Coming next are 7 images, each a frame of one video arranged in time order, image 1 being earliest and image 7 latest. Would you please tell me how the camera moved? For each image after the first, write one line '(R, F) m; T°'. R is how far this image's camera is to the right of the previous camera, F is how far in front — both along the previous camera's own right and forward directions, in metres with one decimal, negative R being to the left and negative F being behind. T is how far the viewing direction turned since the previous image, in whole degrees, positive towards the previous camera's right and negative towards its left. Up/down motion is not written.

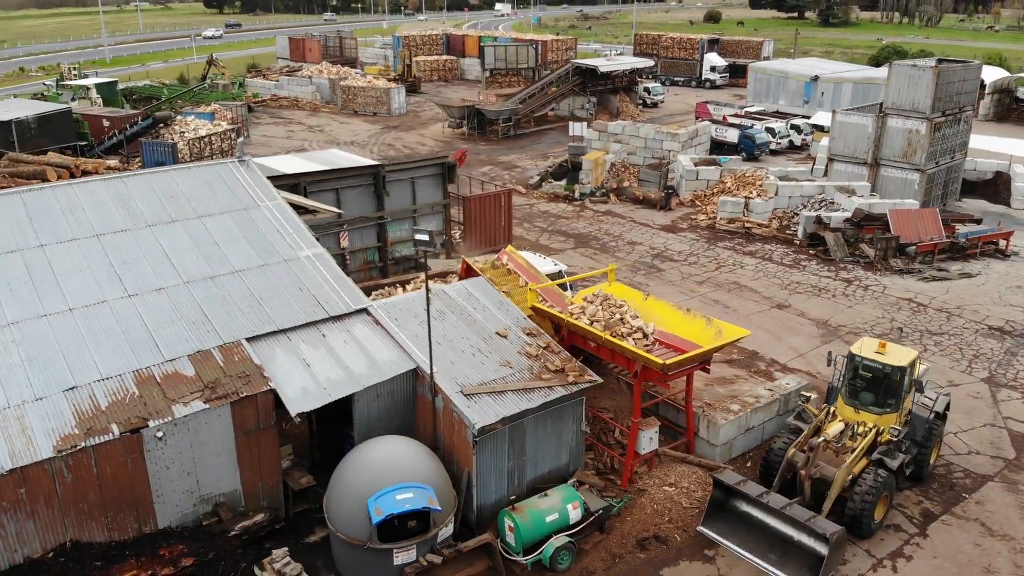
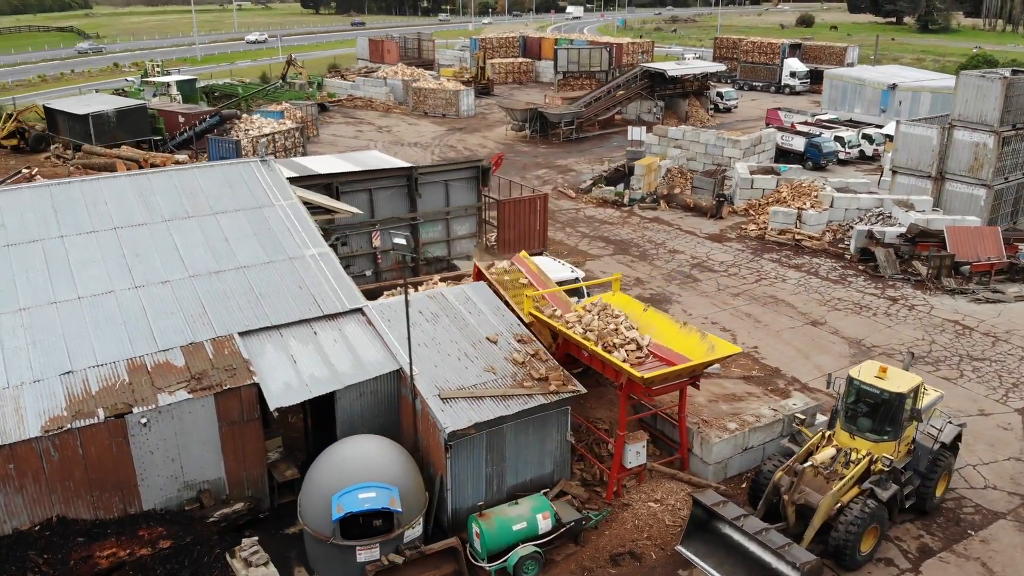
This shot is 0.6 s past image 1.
(+1.5, 0.0) m; -6°
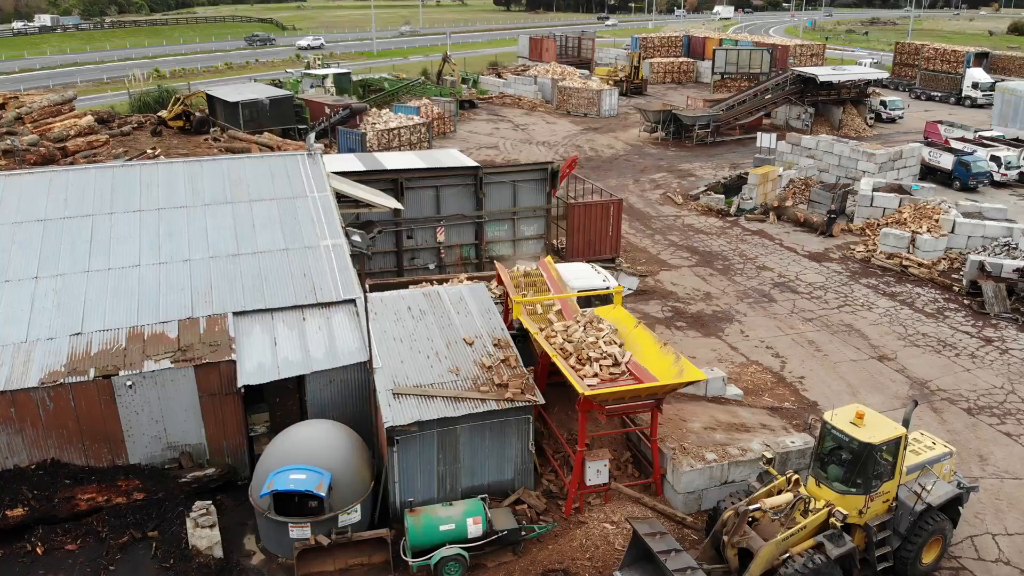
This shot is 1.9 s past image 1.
(+3.2, +0.3) m; -13°
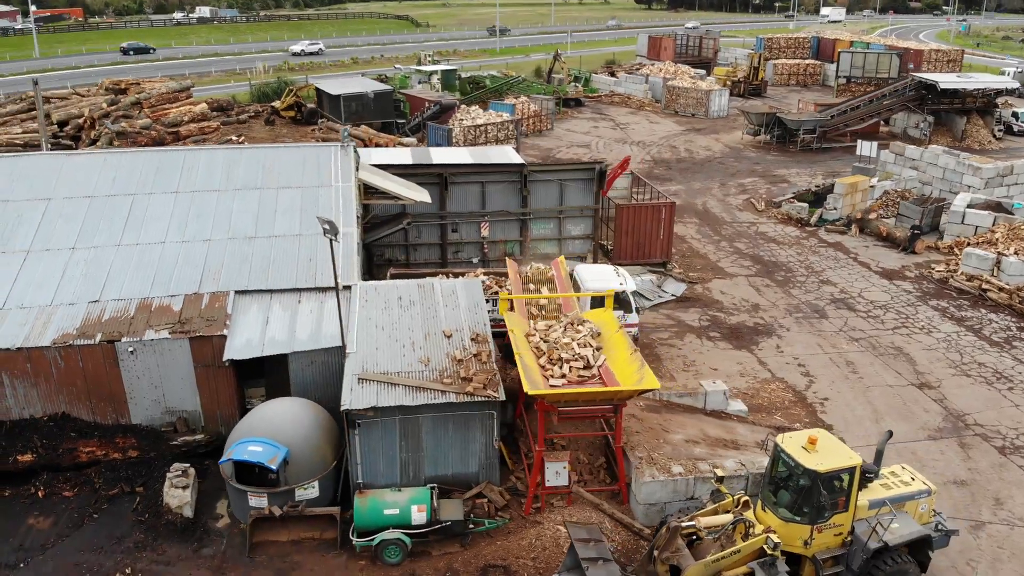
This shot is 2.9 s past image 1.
(+2.5, +0.1) m; -9°
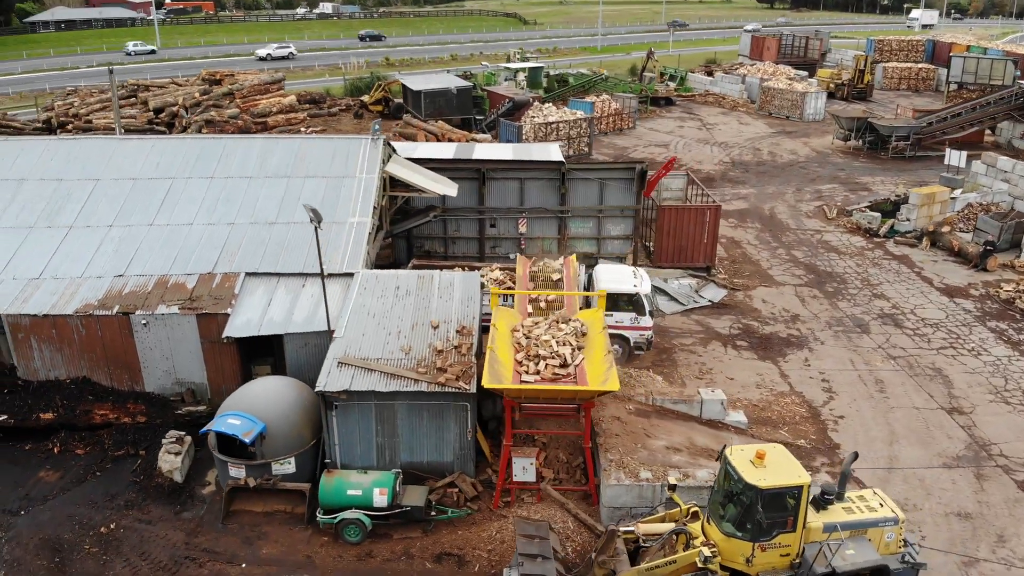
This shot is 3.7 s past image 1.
(+2.1, 0.0) m; -8°
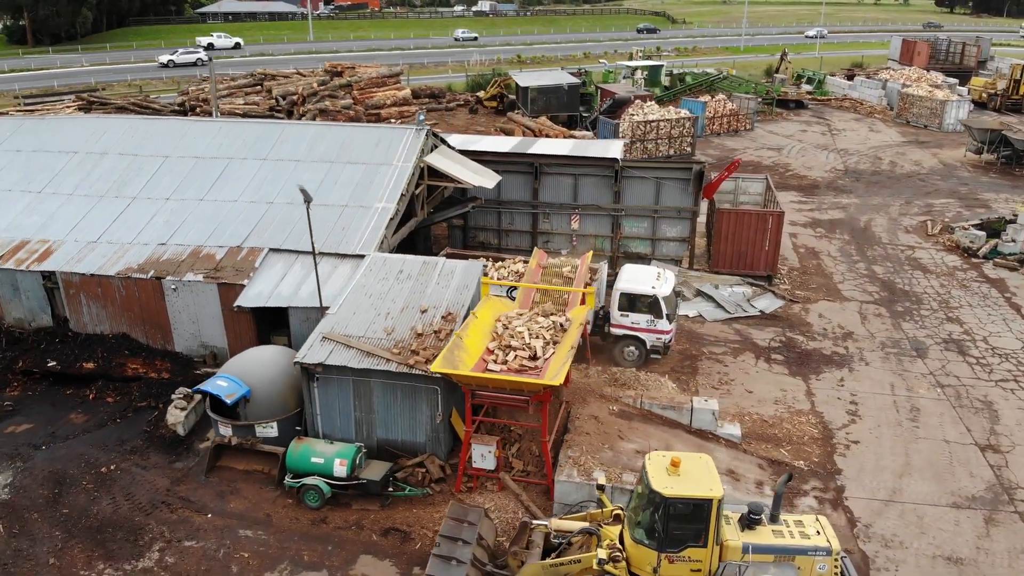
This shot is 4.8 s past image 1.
(+2.8, +0.1) m; -11°
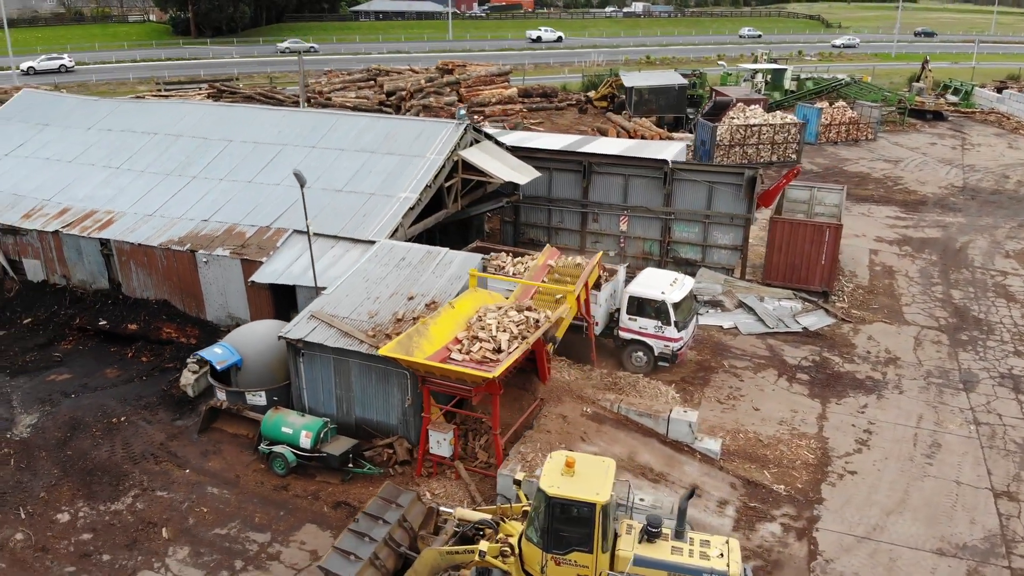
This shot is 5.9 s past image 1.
(+2.9, +0.2) m; -11°
